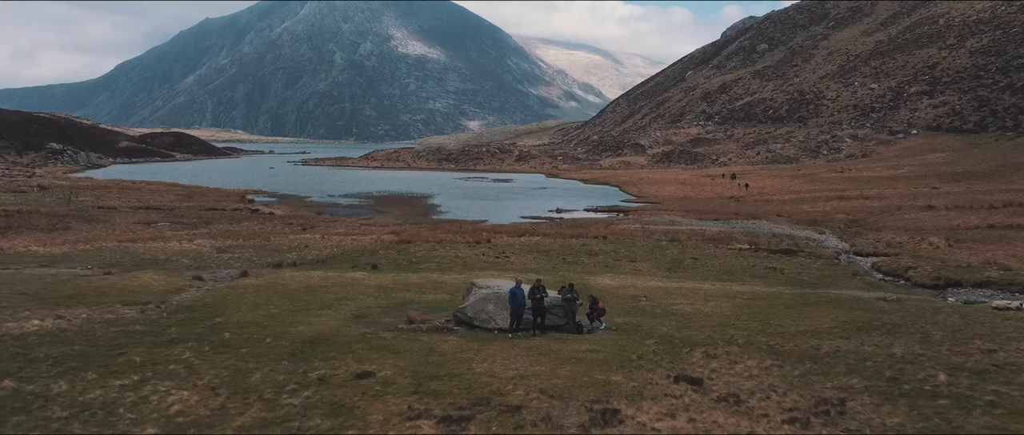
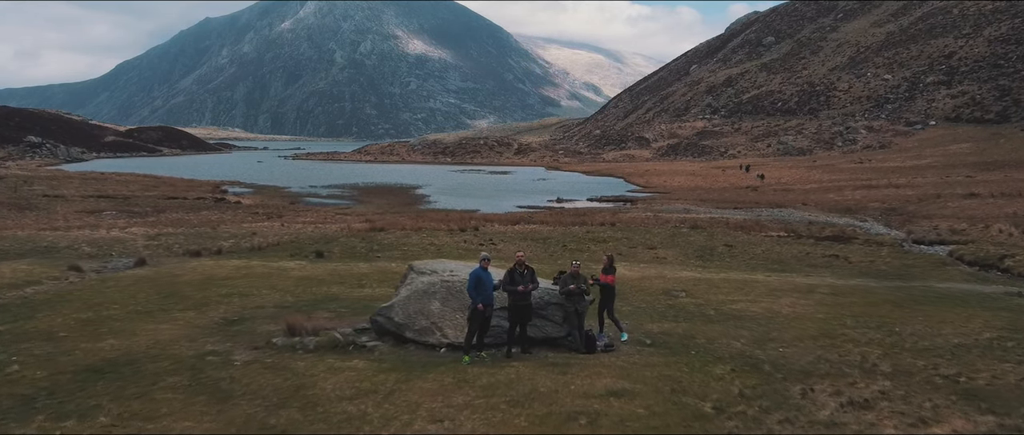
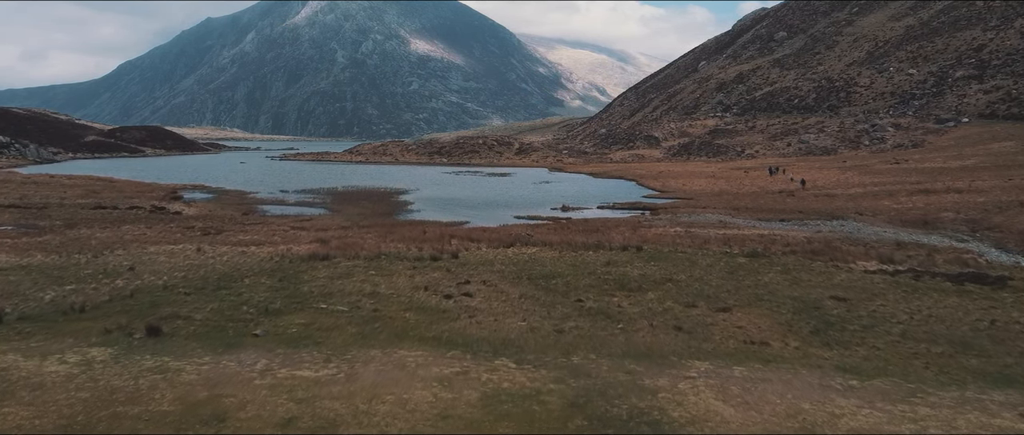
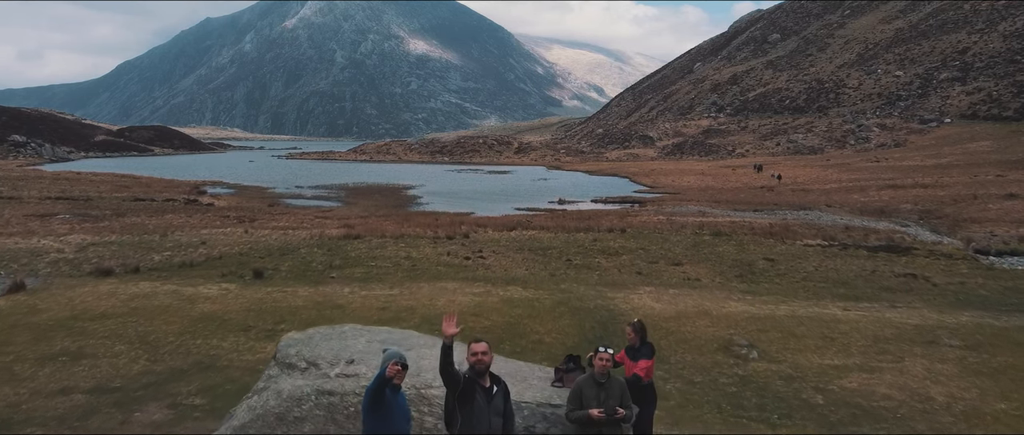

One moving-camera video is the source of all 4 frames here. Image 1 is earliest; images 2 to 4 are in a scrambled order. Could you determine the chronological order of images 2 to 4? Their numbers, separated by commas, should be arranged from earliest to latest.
2, 4, 3
